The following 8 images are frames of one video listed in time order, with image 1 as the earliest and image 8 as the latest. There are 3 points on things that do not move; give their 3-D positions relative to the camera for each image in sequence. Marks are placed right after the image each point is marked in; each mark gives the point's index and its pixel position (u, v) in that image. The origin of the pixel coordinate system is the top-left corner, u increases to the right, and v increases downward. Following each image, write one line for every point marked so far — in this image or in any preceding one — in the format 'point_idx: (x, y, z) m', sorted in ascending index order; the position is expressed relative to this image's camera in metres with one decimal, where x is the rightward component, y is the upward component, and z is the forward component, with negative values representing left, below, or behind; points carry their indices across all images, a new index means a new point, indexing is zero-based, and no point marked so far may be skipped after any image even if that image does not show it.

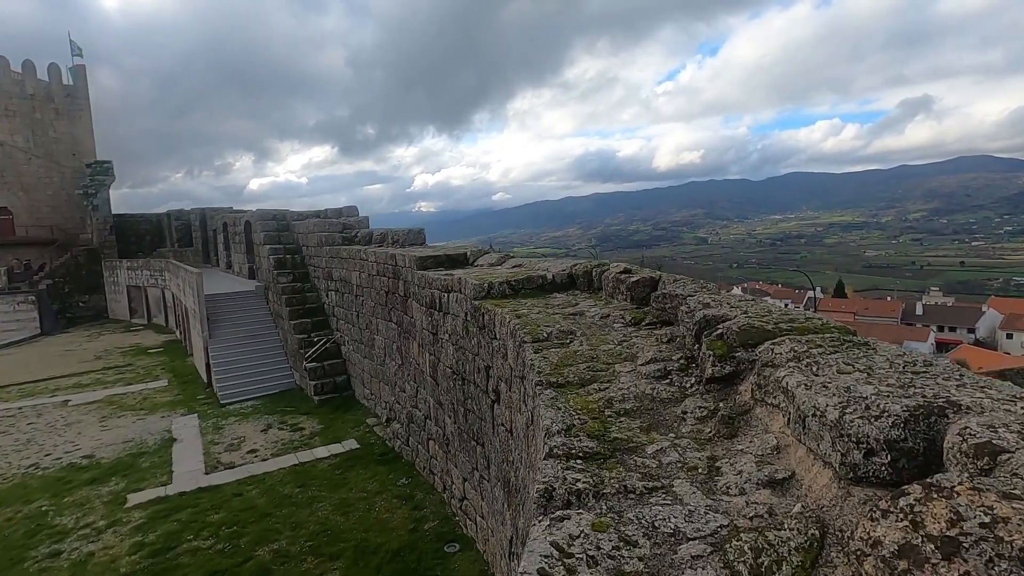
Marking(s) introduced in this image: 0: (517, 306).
0: (0.0, -0.1, +3.7) m
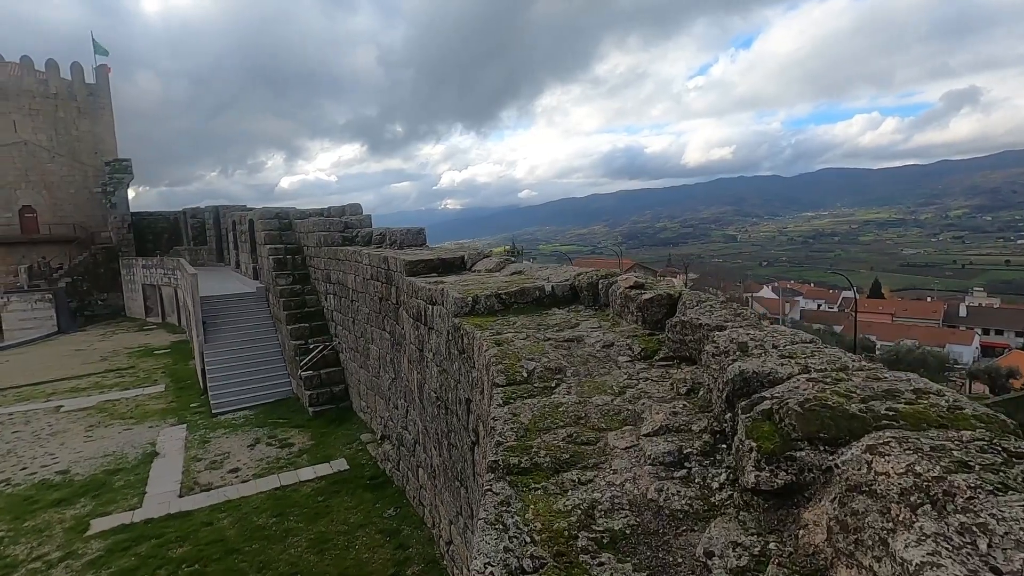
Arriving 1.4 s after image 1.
0: (-0.1, -0.2, +3.0) m
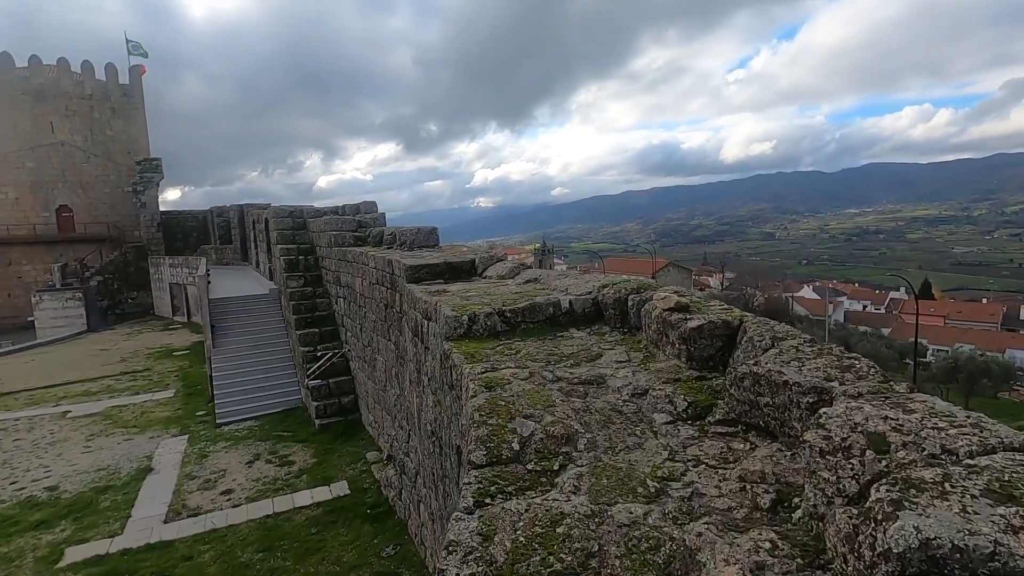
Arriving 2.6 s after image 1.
0: (0.0, -0.3, +2.3) m
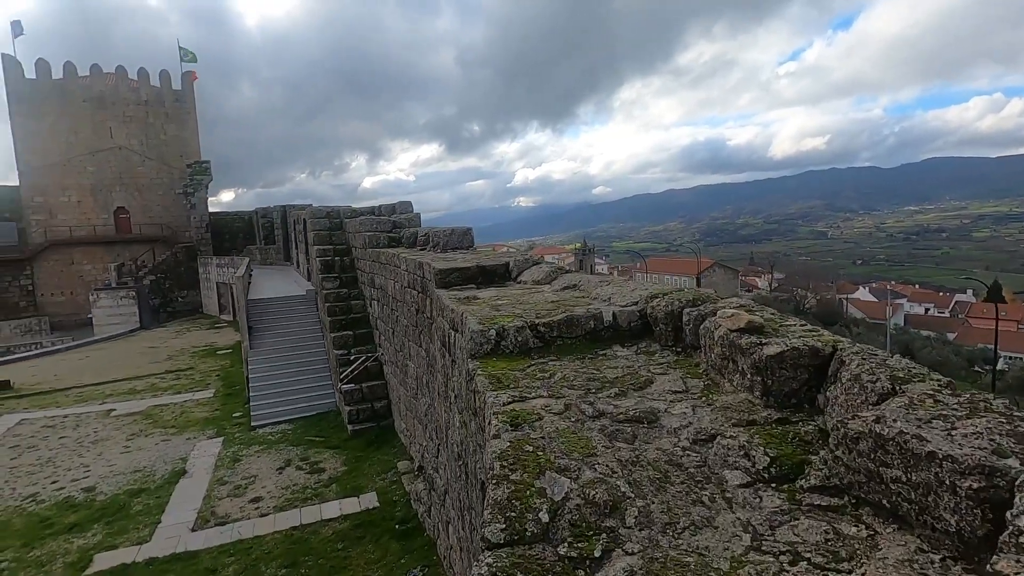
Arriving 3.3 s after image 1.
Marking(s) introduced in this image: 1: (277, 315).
0: (+0.1, -0.4, +2.0) m
1: (-4.1, -0.5, +9.4) m
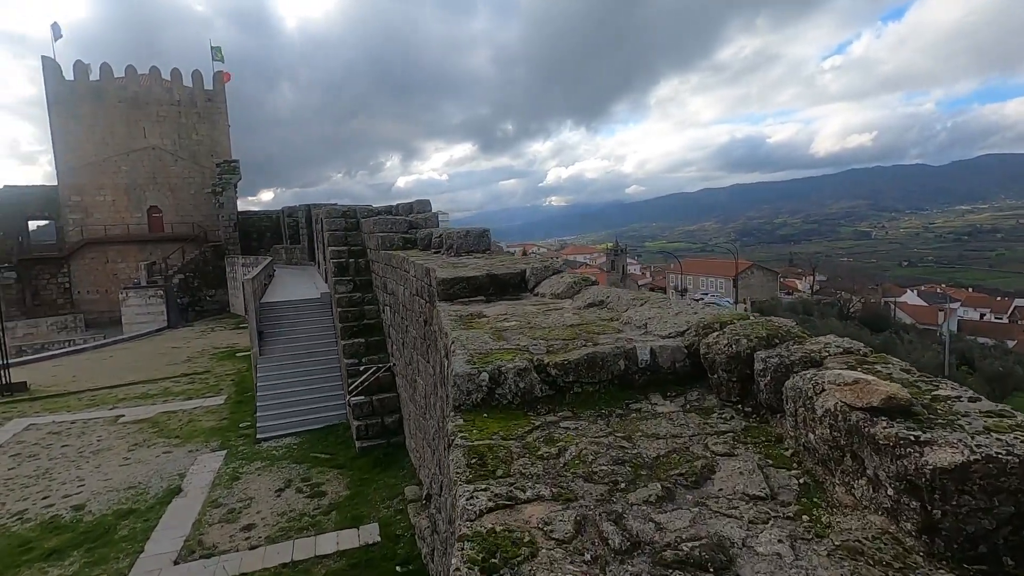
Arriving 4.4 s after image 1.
0: (0.0, -0.4, +1.3) m
1: (-3.7, -0.5, +9.0) m
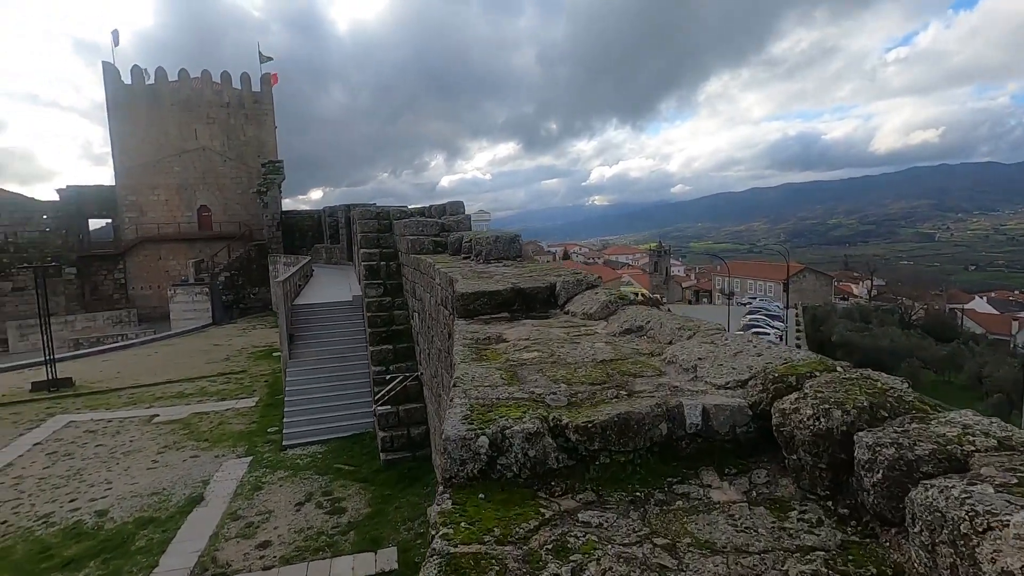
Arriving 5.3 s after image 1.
0: (0.0, -0.5, +0.9) m
1: (-3.2, -0.6, +8.8) m
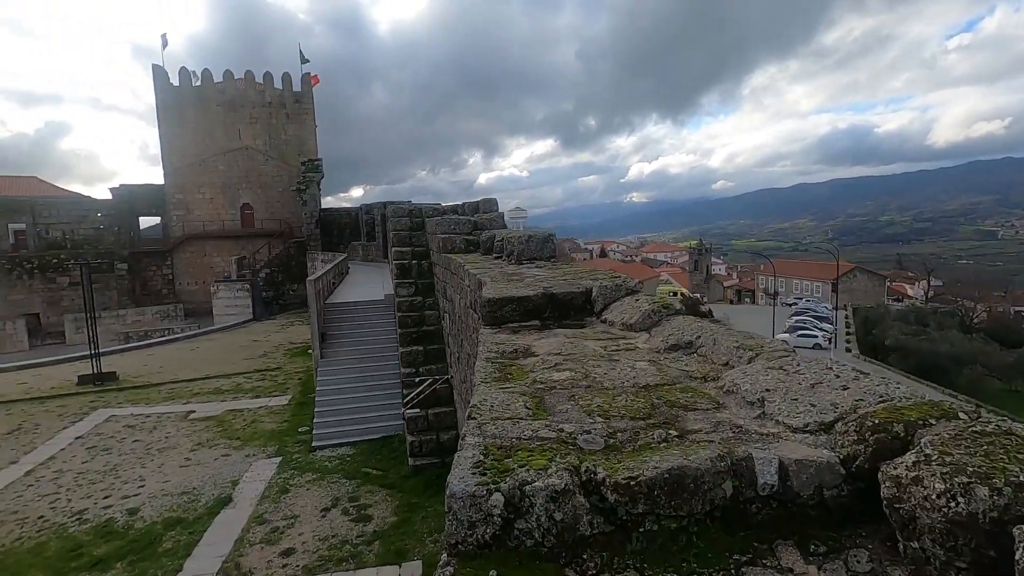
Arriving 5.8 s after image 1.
0: (0.0, -0.6, +0.6) m
1: (-2.6, -0.5, +8.7) m
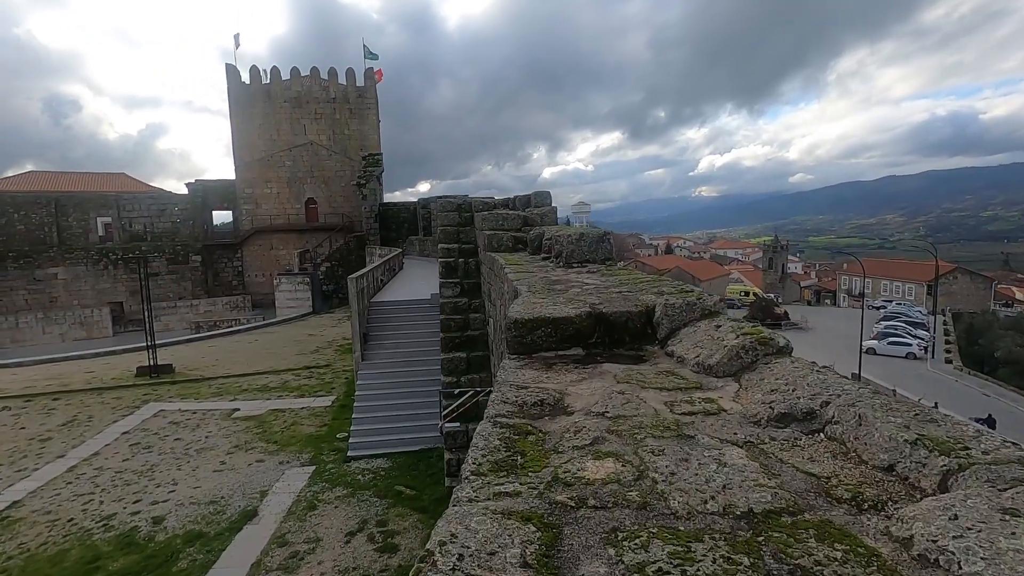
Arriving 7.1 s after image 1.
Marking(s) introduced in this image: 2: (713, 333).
0: (-0.1, -0.7, -0.1) m
1: (-1.8, -0.5, +8.3) m
2: (+0.8, -0.2, +2.0) m
